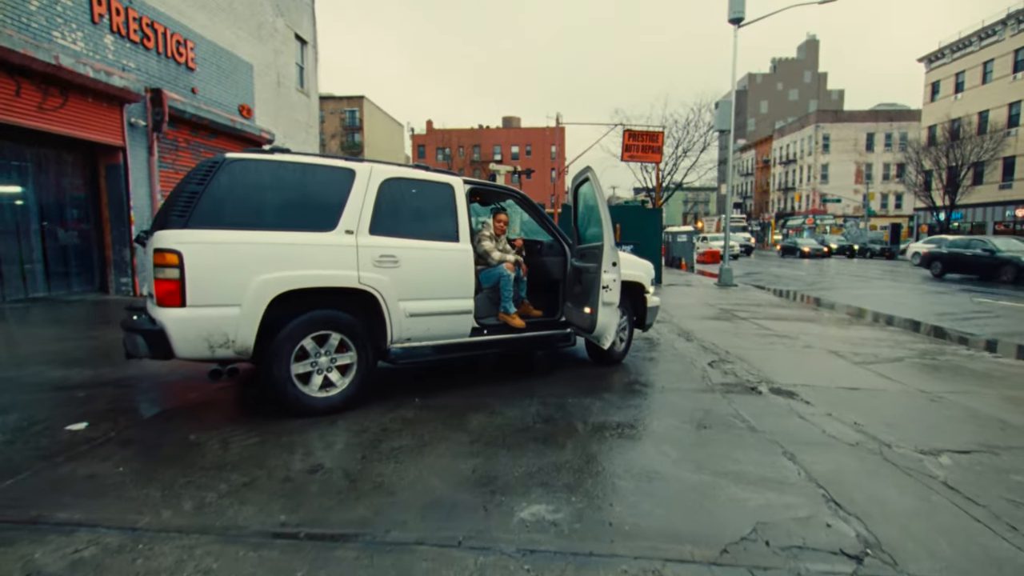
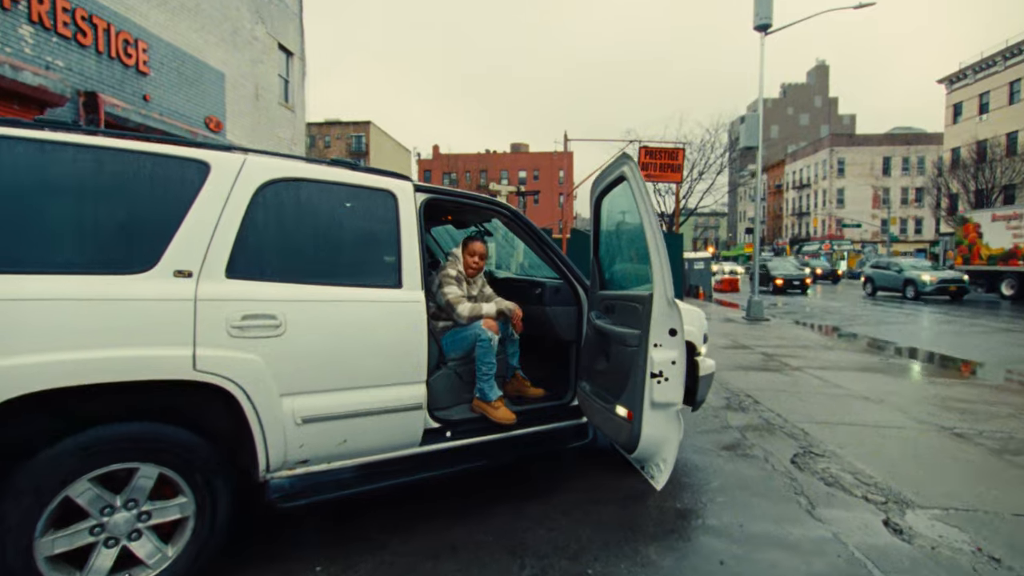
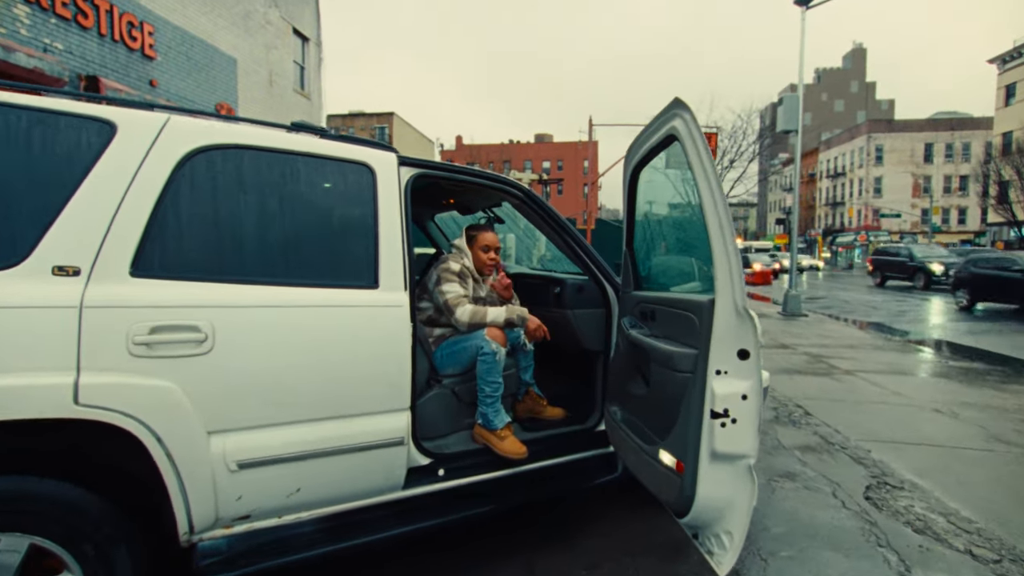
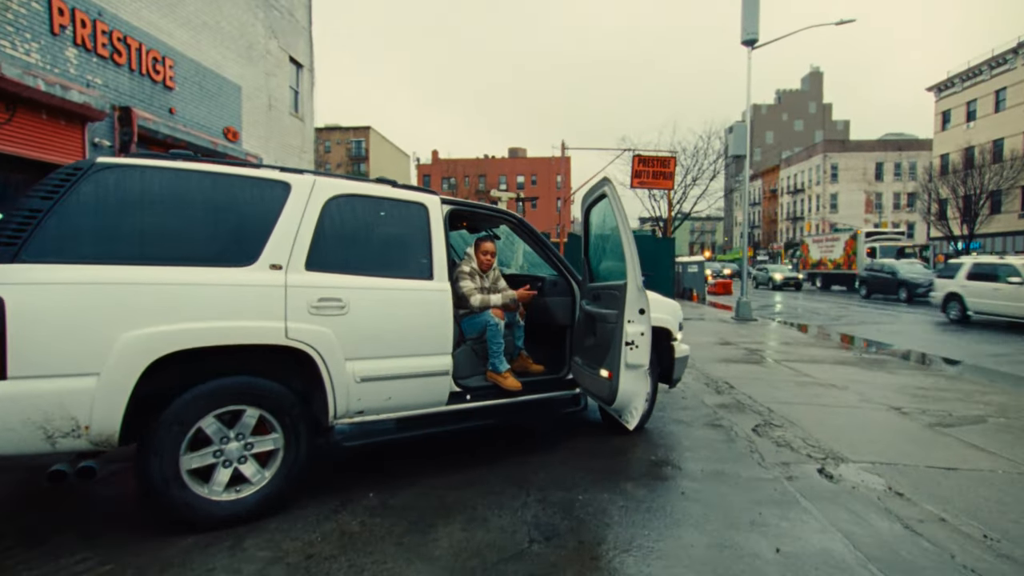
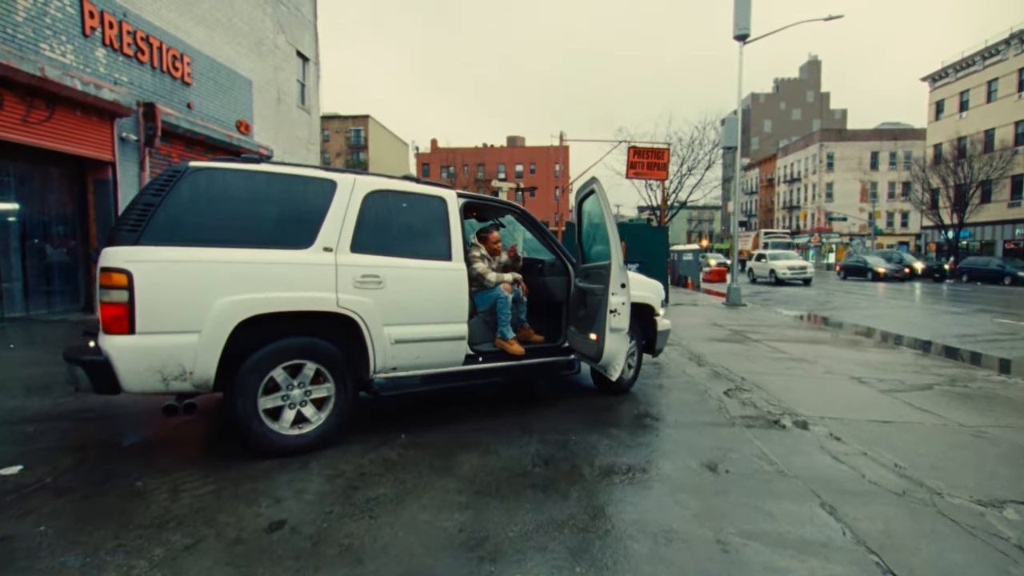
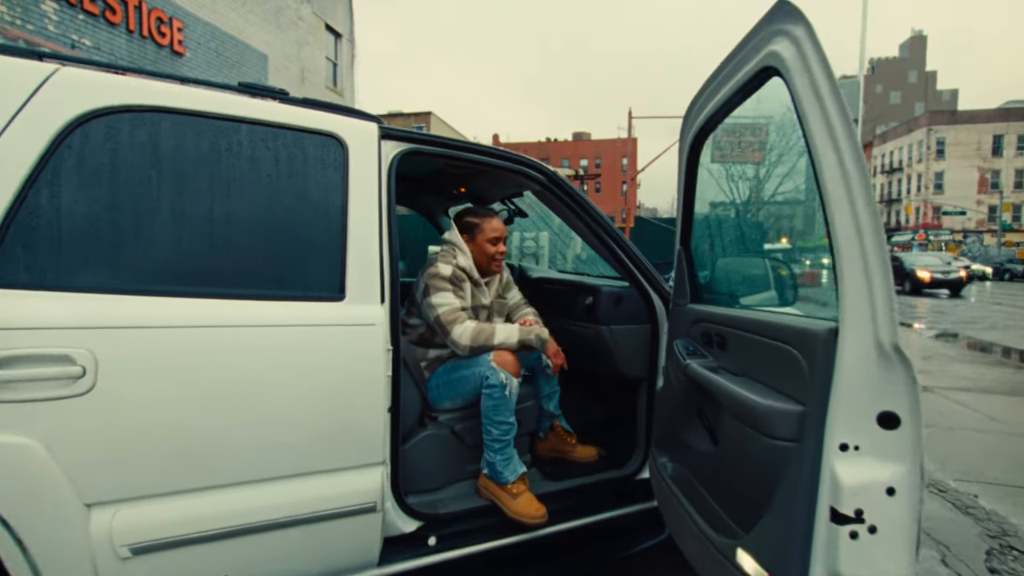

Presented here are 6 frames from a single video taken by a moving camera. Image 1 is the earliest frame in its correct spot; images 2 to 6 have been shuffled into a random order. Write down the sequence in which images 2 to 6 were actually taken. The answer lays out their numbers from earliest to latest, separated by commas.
5, 4, 2, 3, 6
